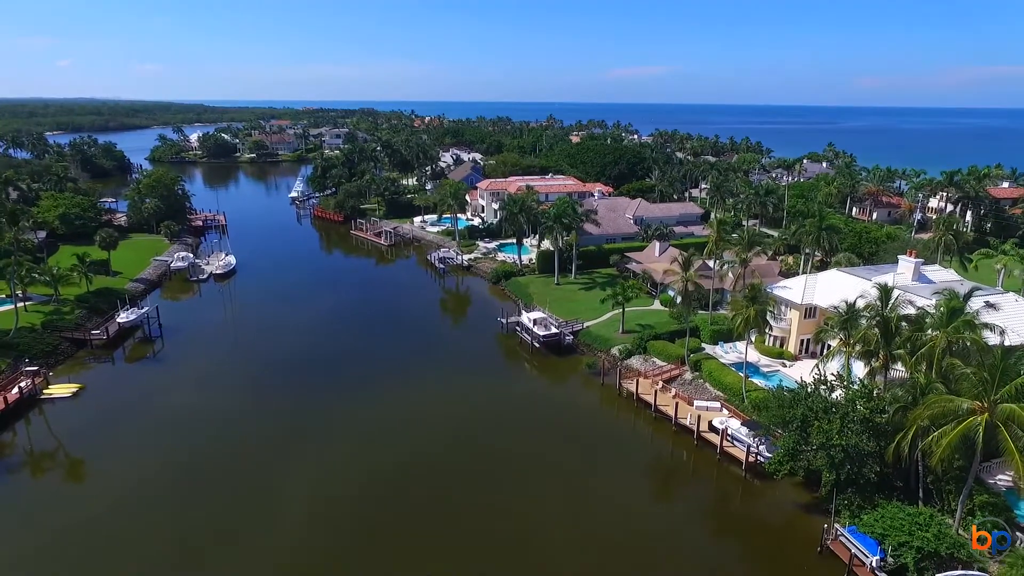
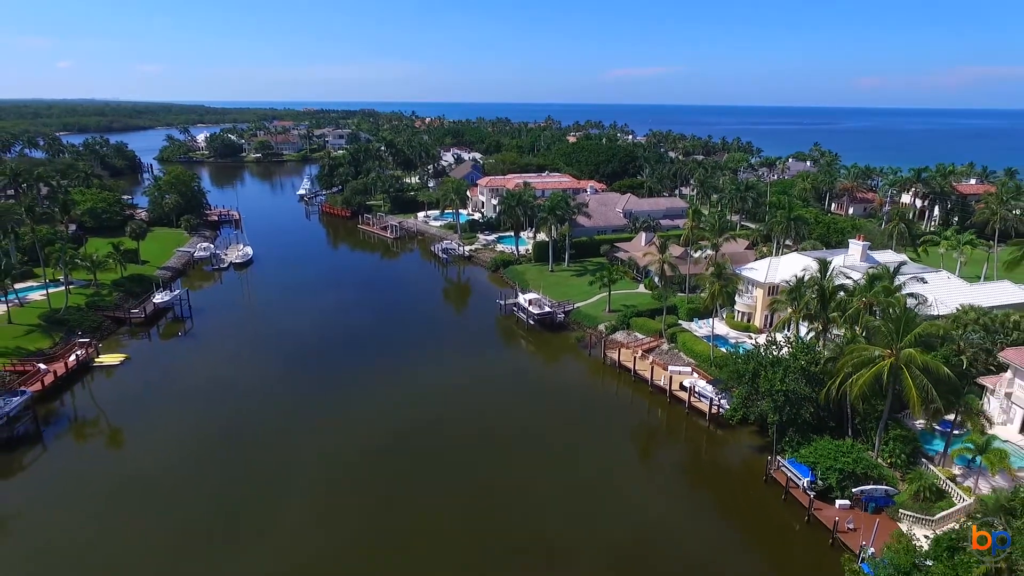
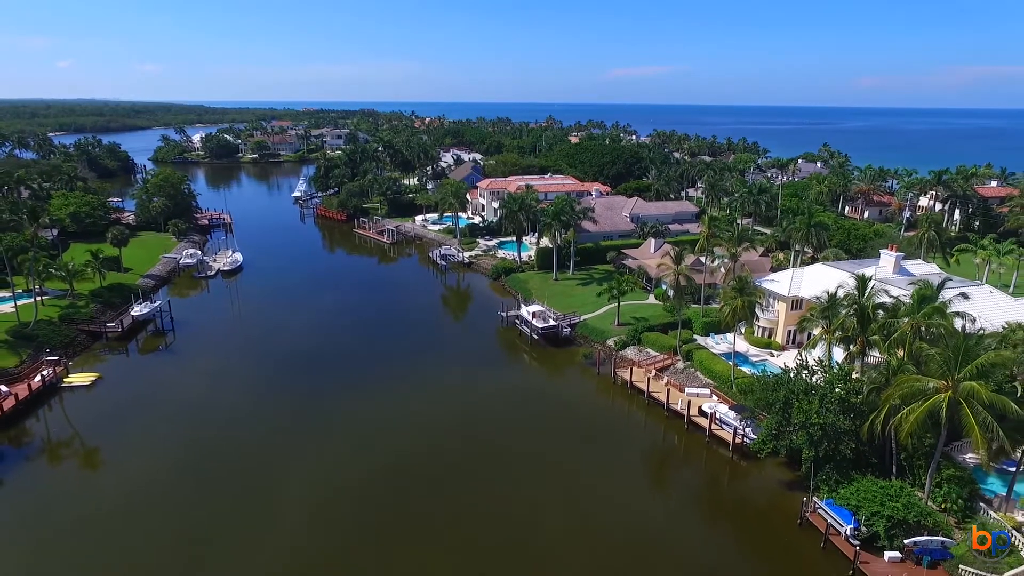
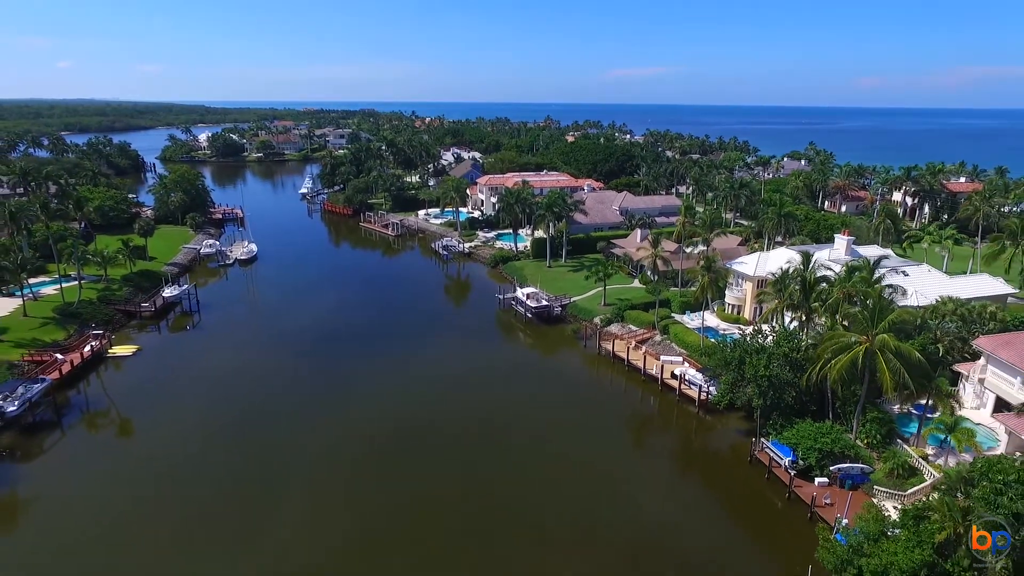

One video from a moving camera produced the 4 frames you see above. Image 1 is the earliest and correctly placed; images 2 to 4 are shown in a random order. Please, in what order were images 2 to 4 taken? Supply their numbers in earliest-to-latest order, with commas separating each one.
3, 2, 4
